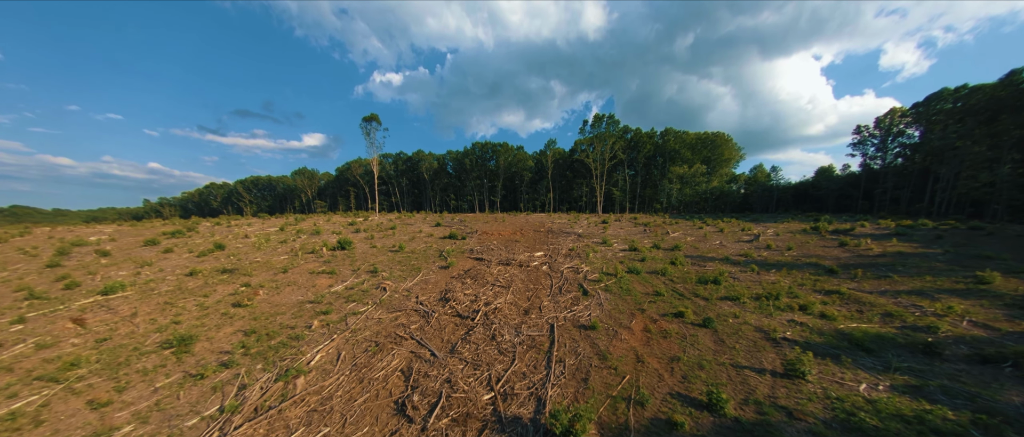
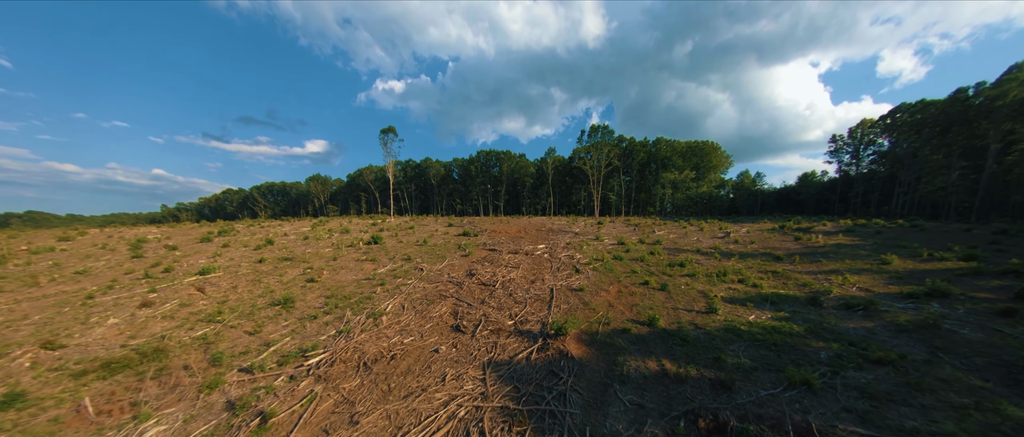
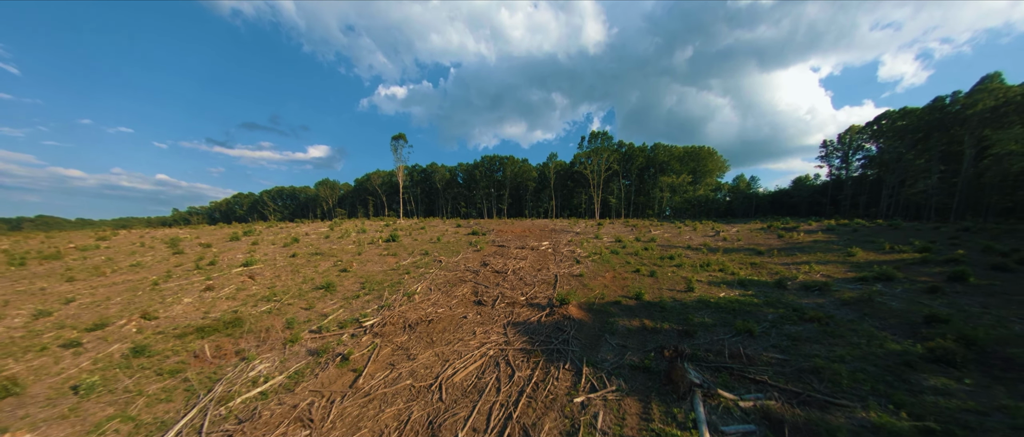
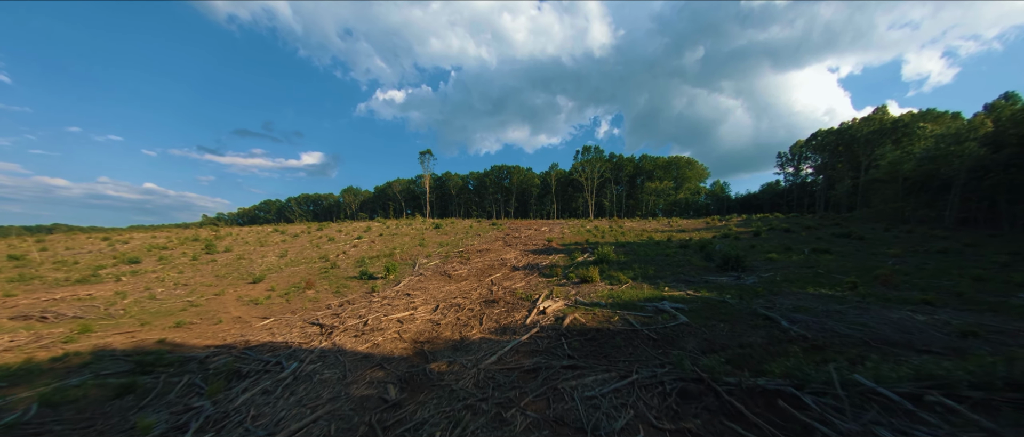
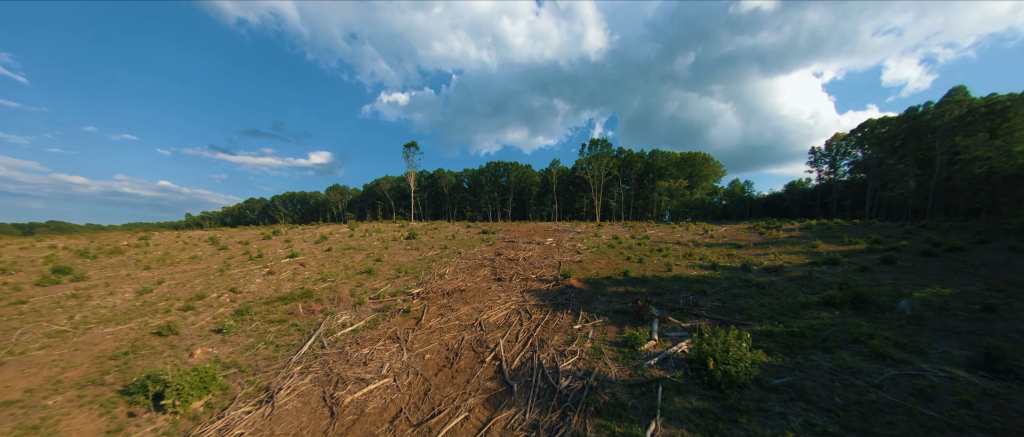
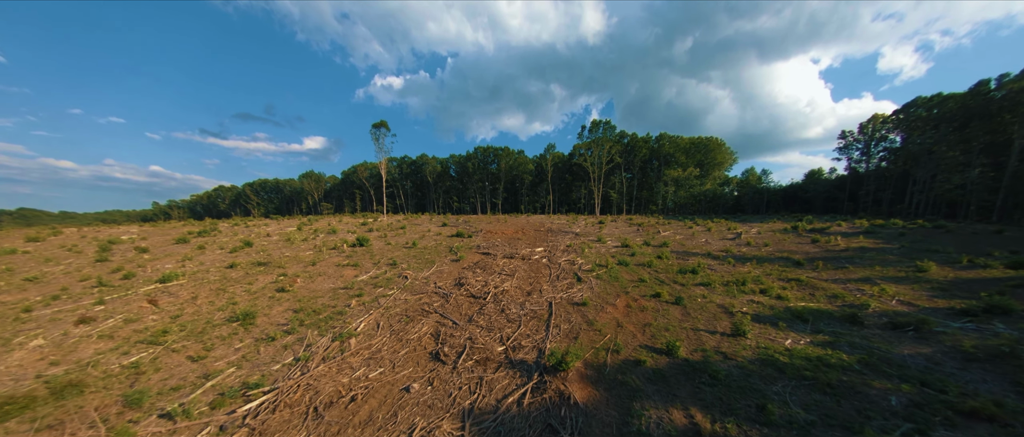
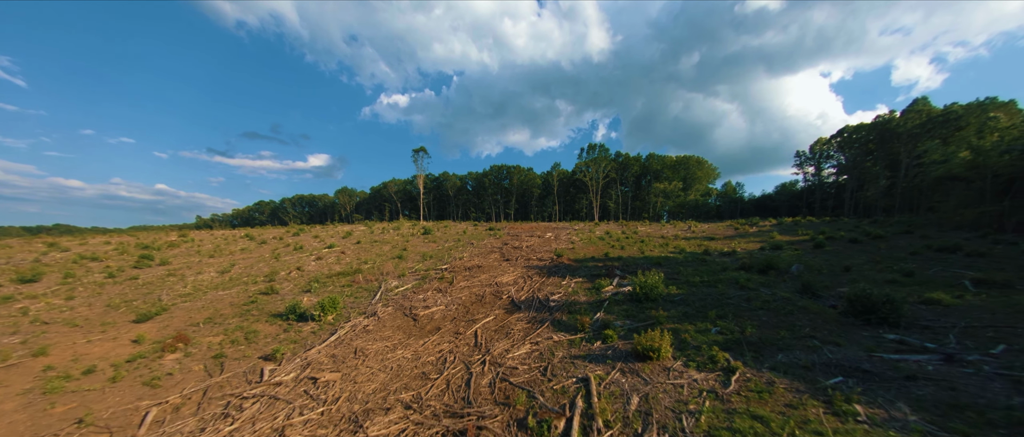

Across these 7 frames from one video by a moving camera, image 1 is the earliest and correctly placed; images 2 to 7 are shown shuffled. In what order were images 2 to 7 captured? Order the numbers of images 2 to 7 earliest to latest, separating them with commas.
6, 2, 3, 5, 7, 4
